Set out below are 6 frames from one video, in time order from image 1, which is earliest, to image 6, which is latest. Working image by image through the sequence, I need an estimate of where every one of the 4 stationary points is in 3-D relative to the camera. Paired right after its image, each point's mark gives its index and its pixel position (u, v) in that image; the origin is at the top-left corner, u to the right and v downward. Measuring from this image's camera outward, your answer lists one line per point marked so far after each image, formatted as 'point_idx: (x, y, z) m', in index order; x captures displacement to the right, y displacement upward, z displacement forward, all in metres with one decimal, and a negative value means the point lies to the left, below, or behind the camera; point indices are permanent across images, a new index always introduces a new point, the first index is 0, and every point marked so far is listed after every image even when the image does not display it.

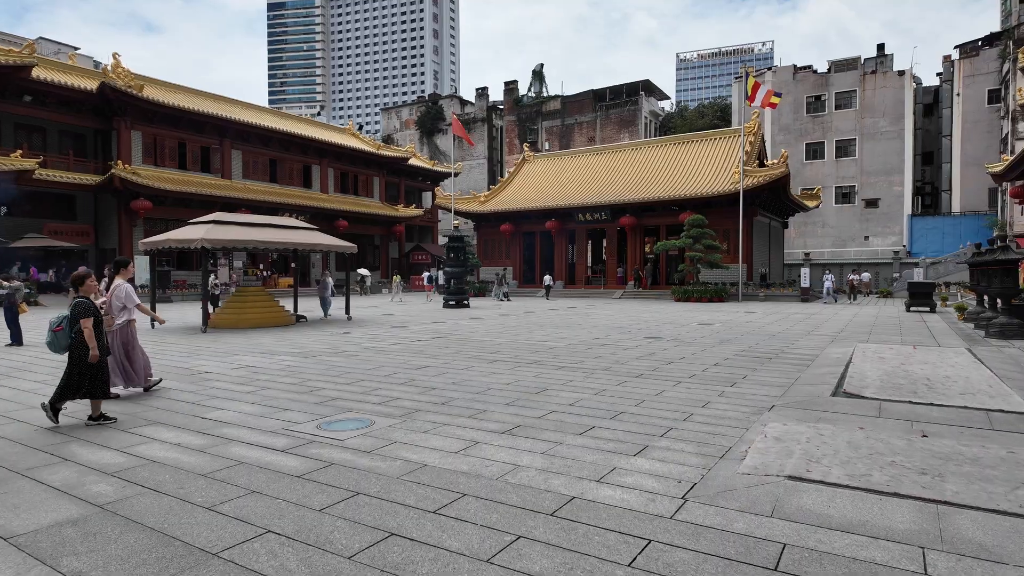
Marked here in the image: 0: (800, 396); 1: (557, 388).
0: (+2.9, -1.1, +5.9) m
1: (+0.5, -1.1, +6.5) m
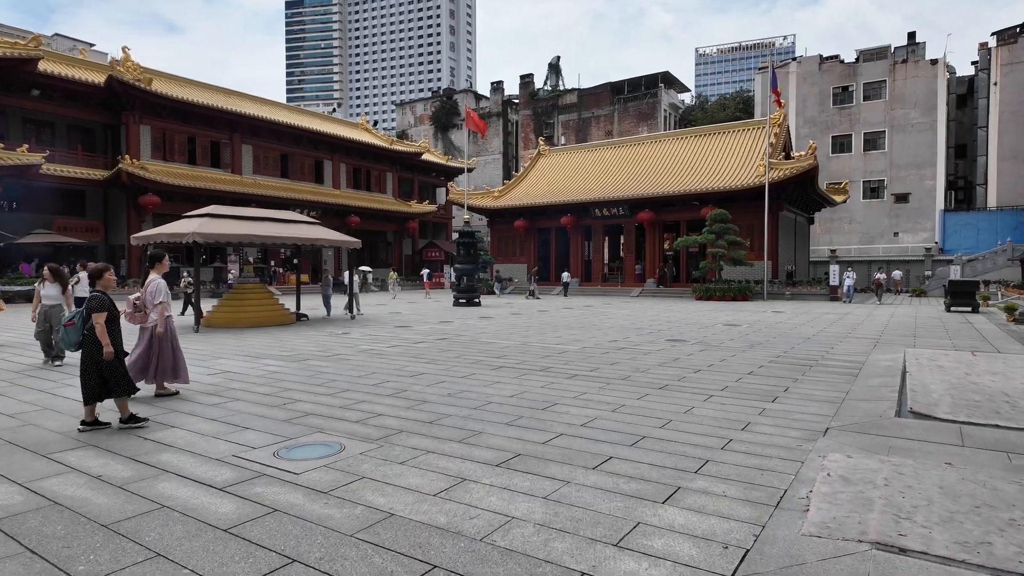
0: (+2.9, -1.1, +5.0) m
1: (+0.5, -1.1, +5.6) m
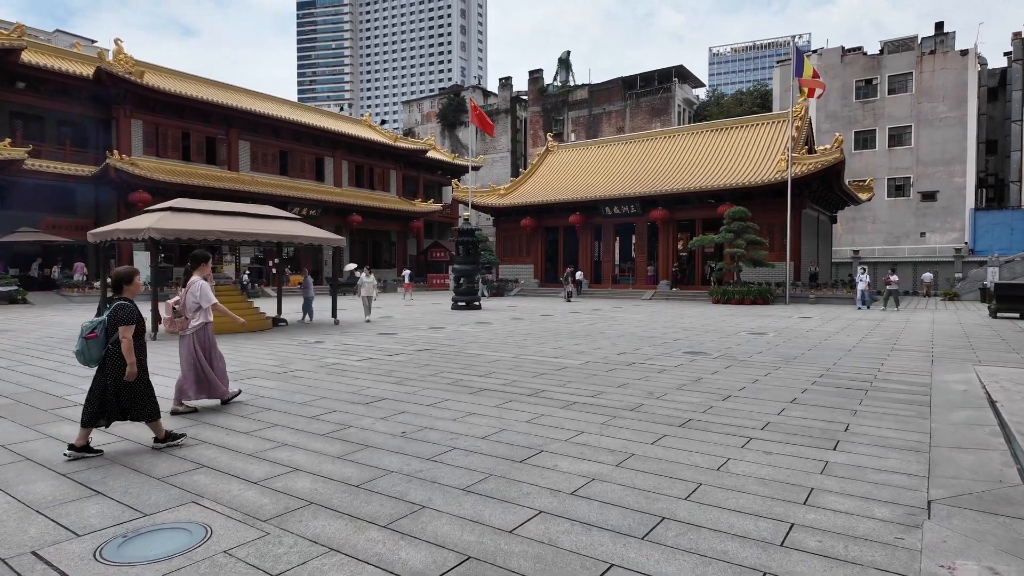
0: (+2.7, -1.1, +3.5) m
1: (+0.3, -1.1, +4.2) m
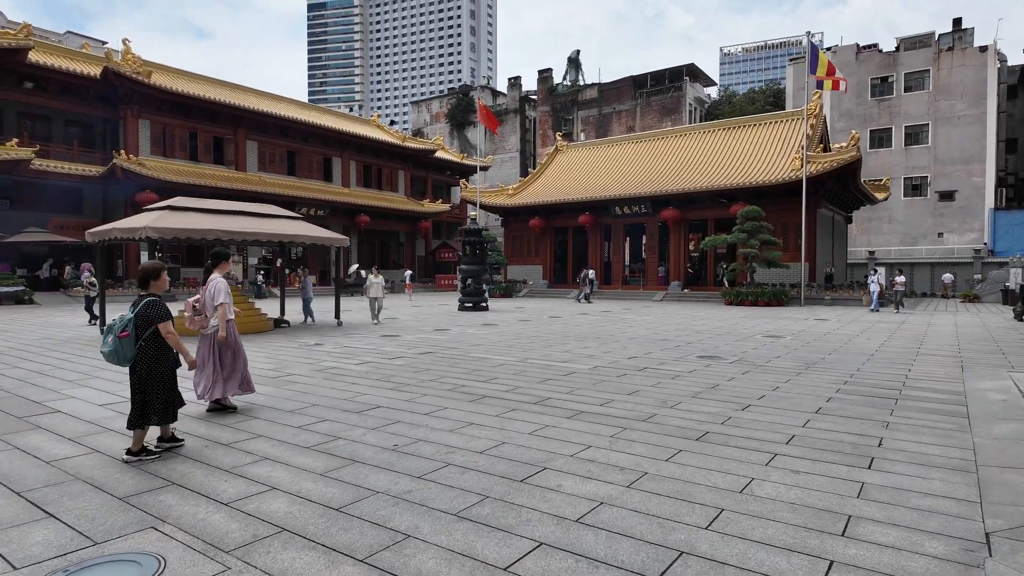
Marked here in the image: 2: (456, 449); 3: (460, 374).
0: (+2.7, -1.1, +3.1) m
1: (+0.3, -1.1, +3.8) m
2: (-0.4, -1.1, +4.1) m
3: (-0.6, -1.0, +7.0) m
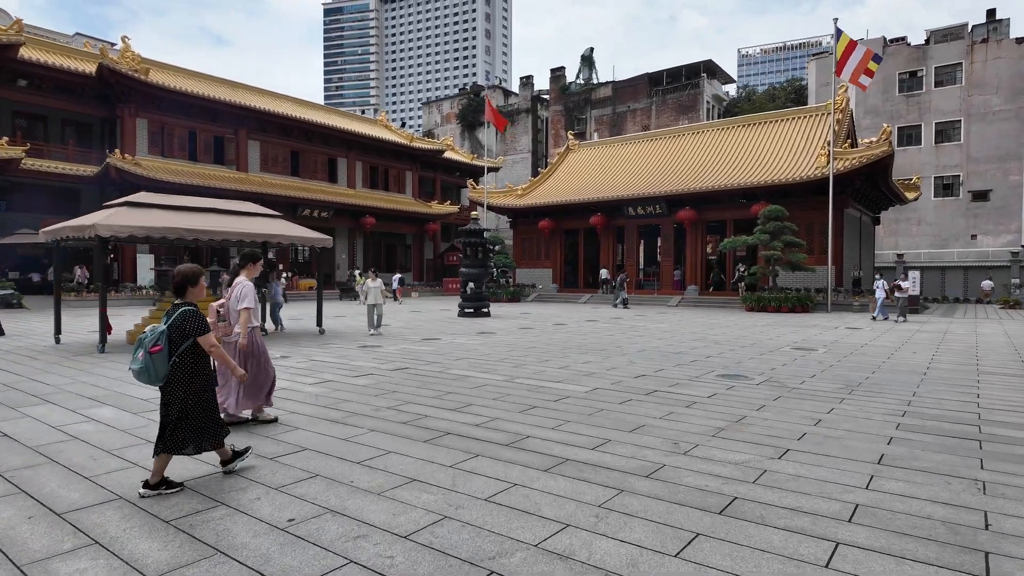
0: (+2.4, -1.2, +1.8) m
1: (0.0, -1.2, +2.6) m
2: (-0.6, -1.2, +2.9) m
3: (-0.8, -1.1, +5.8) m
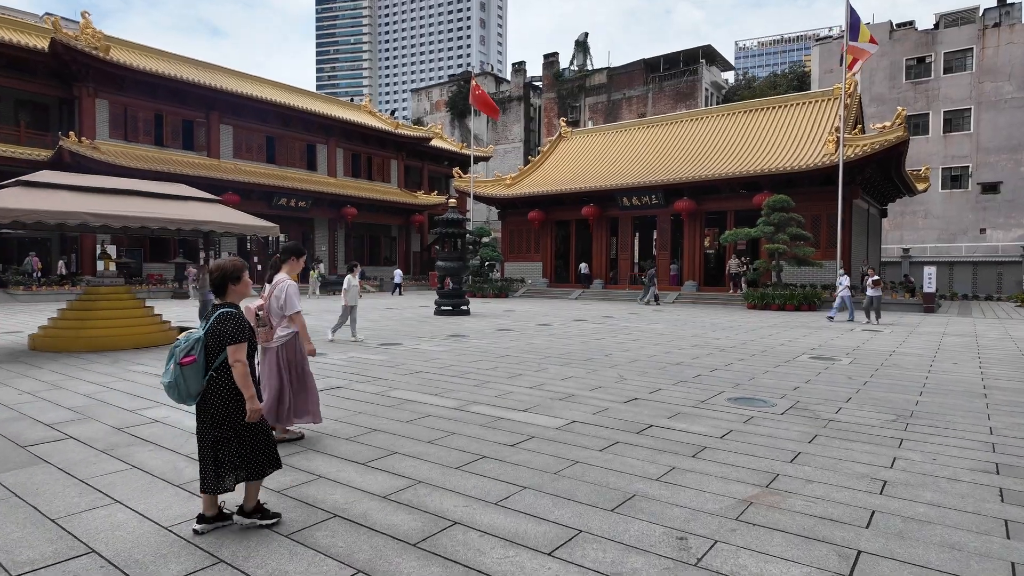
0: (+2.0, -1.2, +0.3) m
1: (-0.4, -1.2, +1.0) m
2: (-1.0, -1.2, +1.3) m
3: (-1.2, -1.1, +4.2) m
